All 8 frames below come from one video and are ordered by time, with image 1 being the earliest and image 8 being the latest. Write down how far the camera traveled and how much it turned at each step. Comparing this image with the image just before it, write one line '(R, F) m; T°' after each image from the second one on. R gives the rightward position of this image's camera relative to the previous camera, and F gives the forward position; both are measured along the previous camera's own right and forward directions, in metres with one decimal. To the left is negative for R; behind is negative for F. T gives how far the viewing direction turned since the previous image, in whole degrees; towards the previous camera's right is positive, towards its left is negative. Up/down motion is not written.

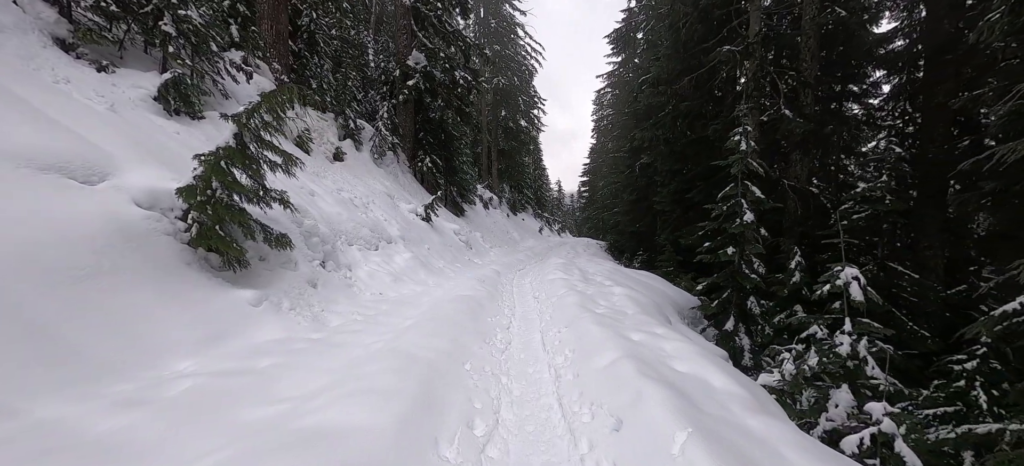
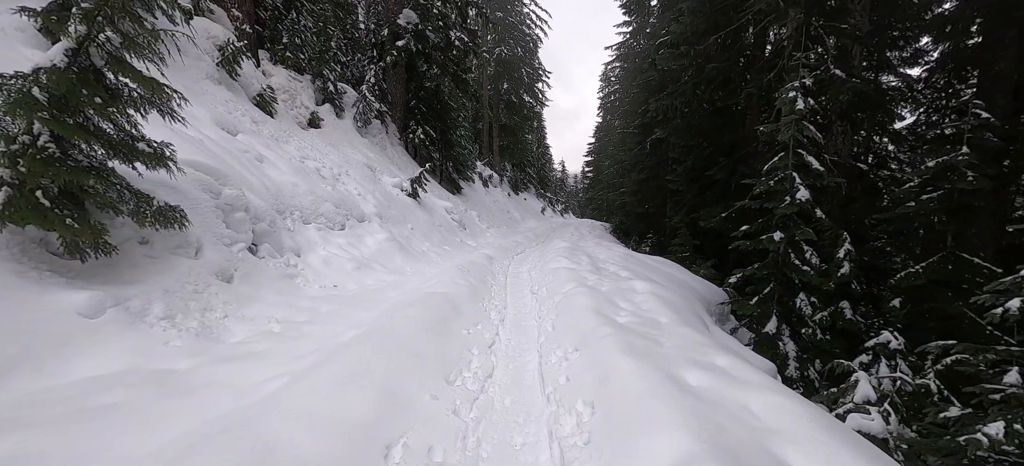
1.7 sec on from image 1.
(+0.2, +1.7) m; 0°
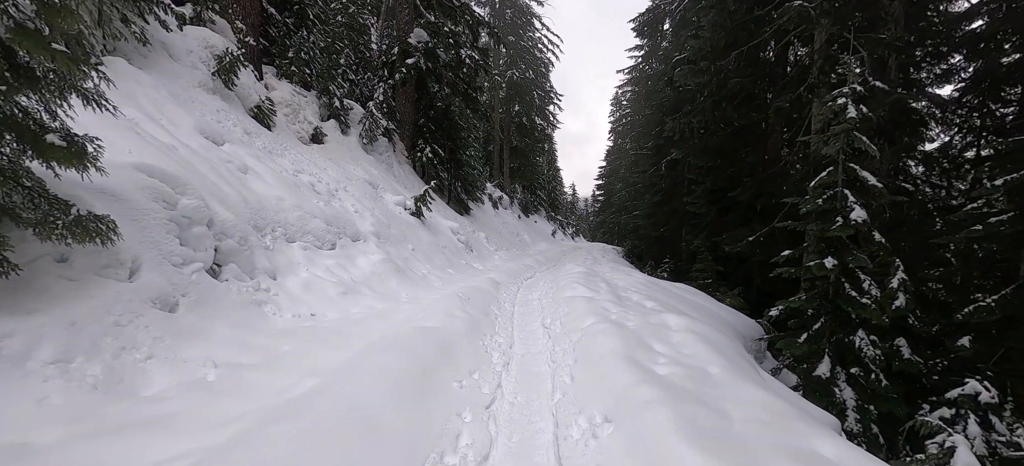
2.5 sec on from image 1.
(0.0, +0.8) m; -2°
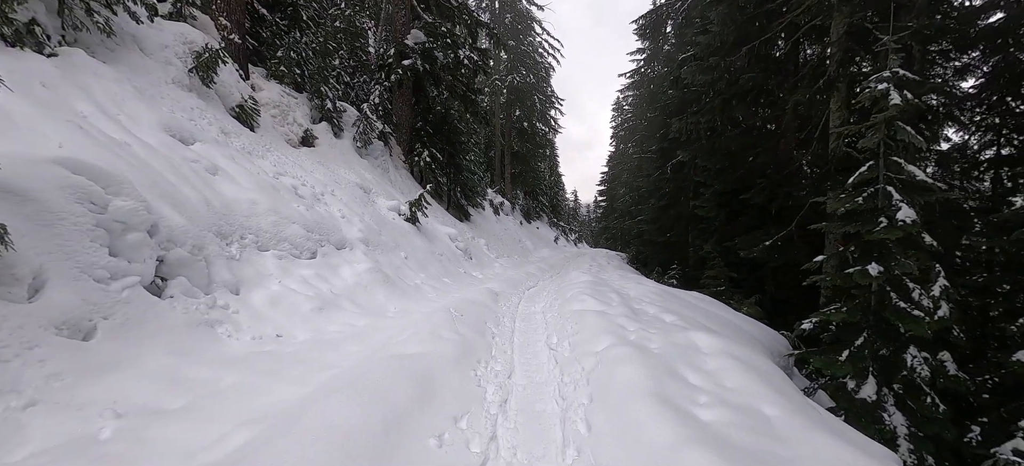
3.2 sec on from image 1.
(0.0, +0.7) m; 0°
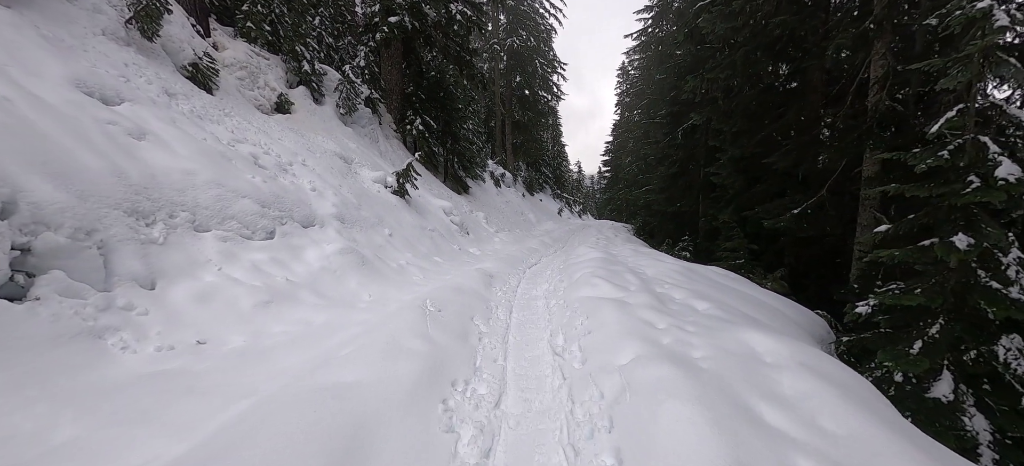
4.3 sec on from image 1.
(+0.1, +1.0) m; -1°
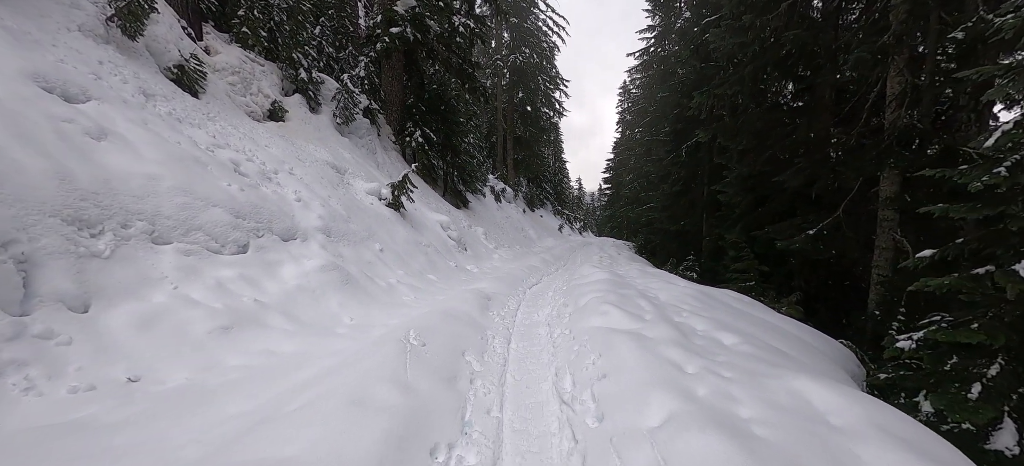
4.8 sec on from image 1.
(0.0, +0.5) m; 0°
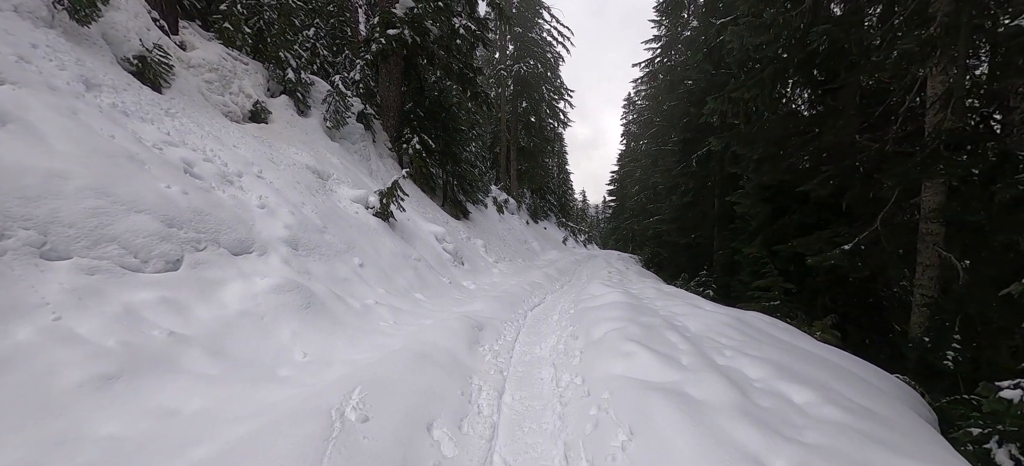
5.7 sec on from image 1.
(+0.1, +0.9) m; -1°
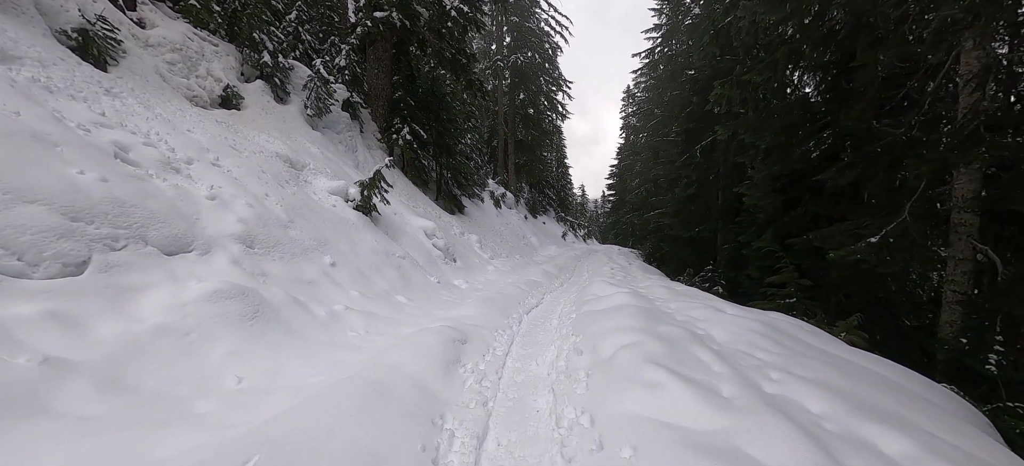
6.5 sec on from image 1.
(+0.1, +0.7) m; 0°
